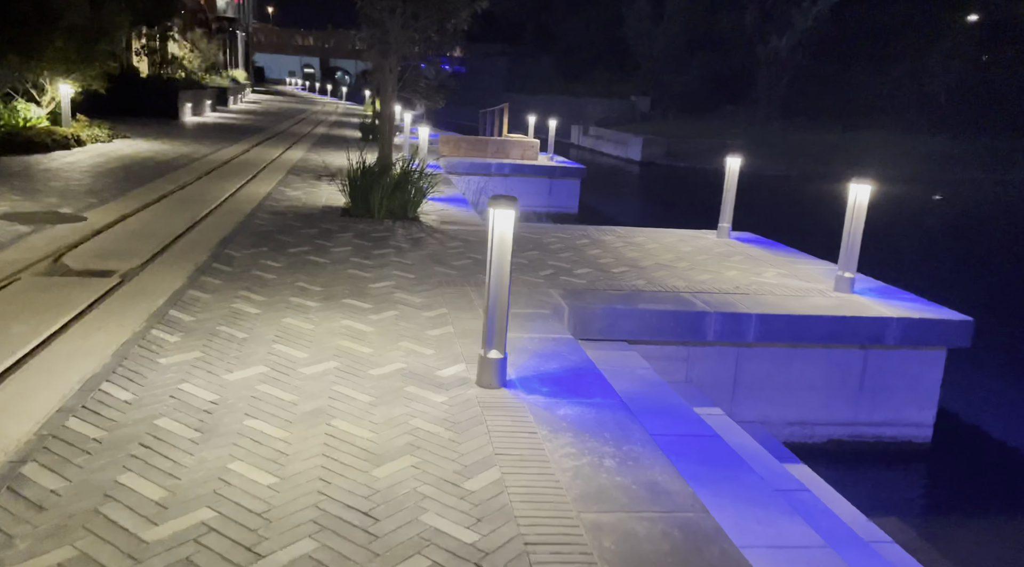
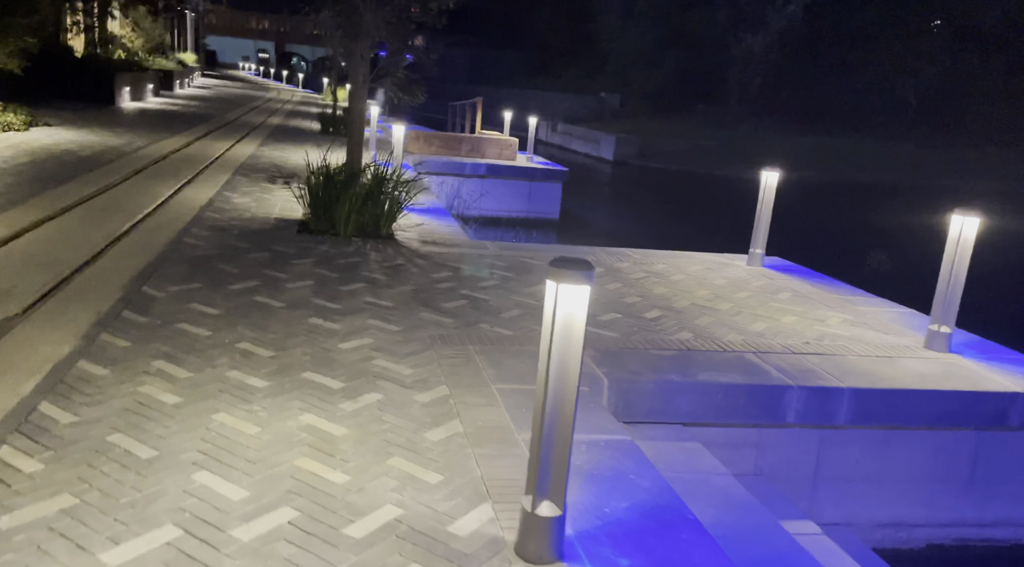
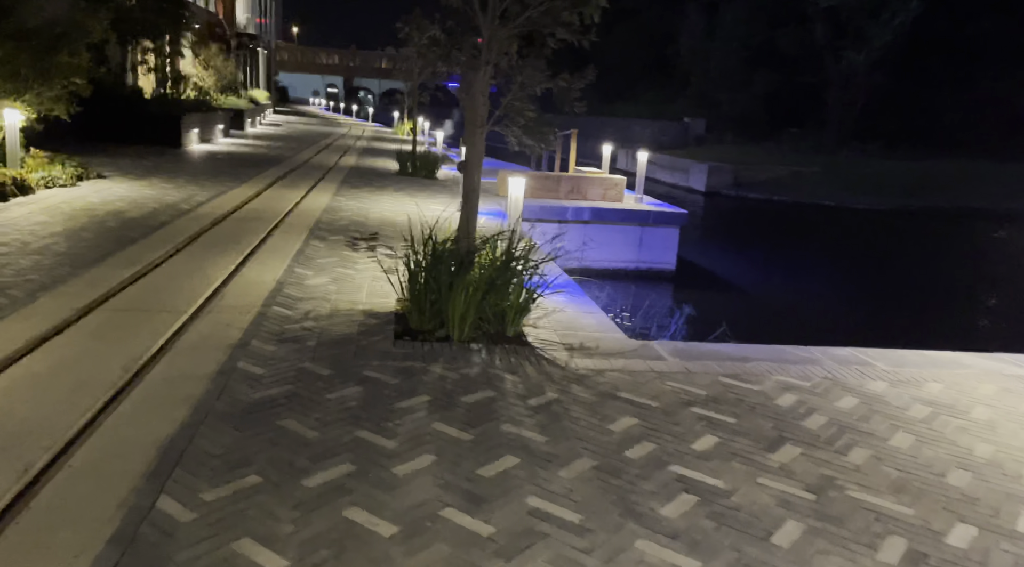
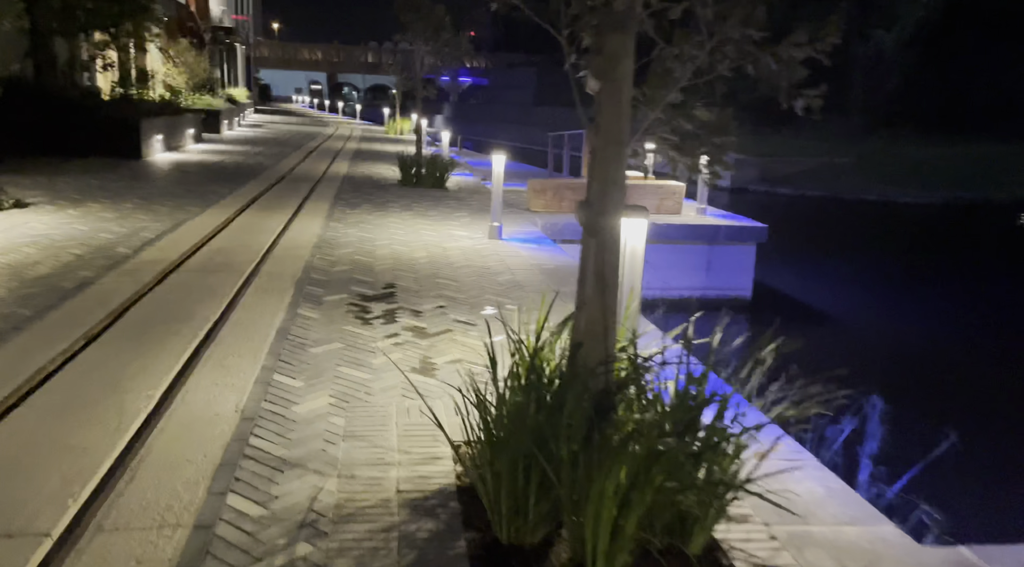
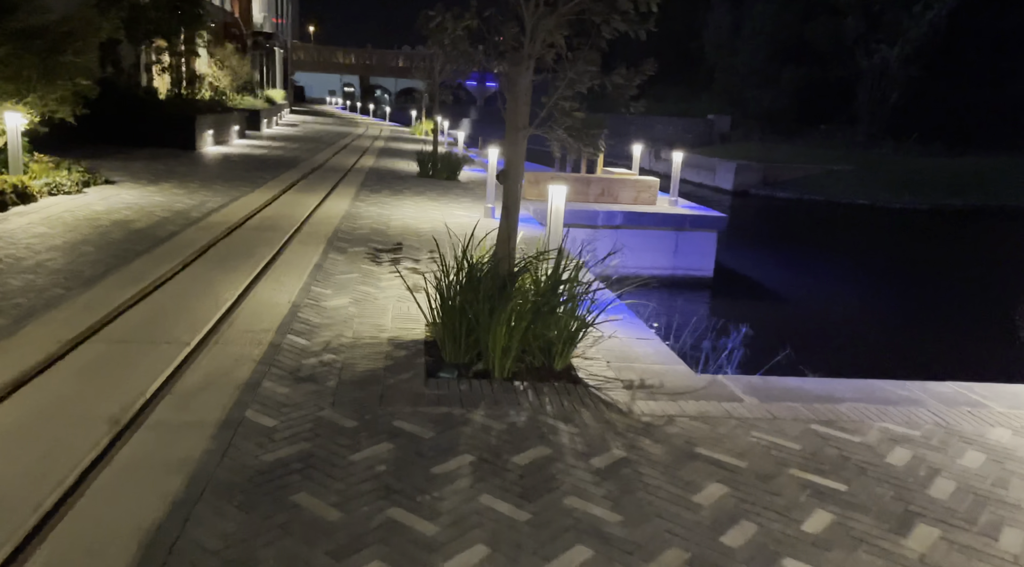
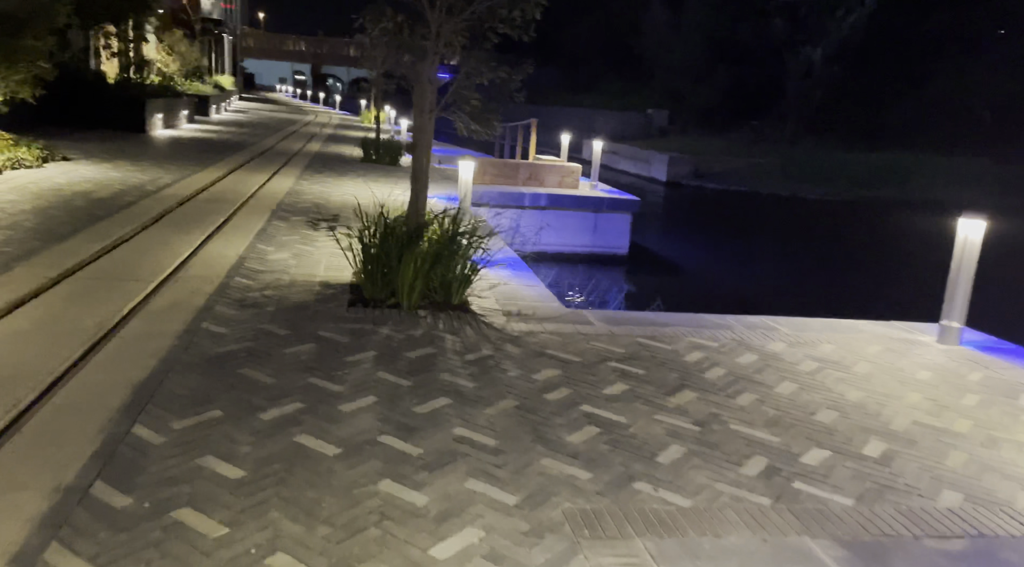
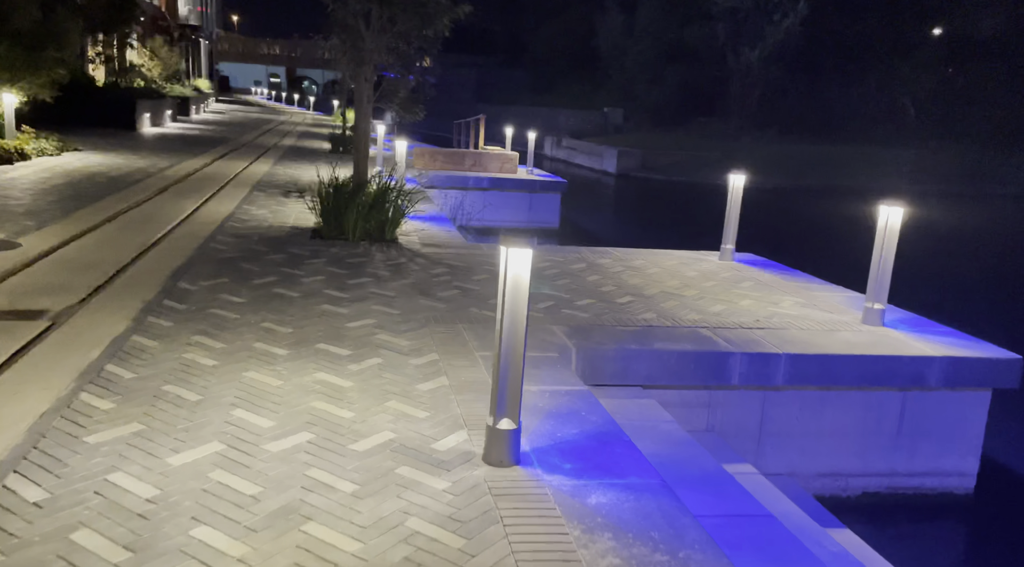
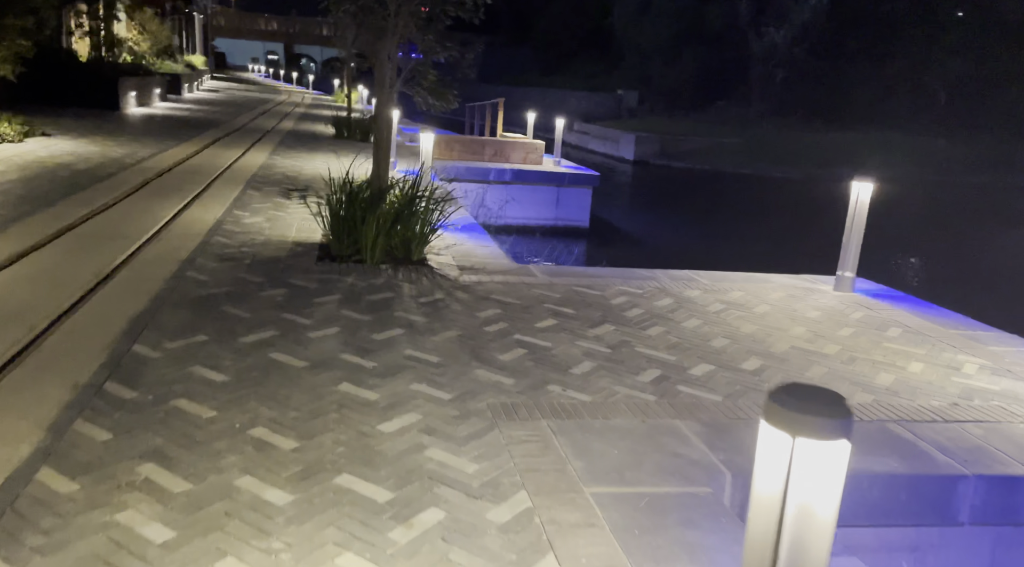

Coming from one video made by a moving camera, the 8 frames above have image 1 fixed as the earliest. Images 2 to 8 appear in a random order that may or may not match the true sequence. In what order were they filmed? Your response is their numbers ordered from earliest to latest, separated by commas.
7, 2, 8, 6, 3, 5, 4
